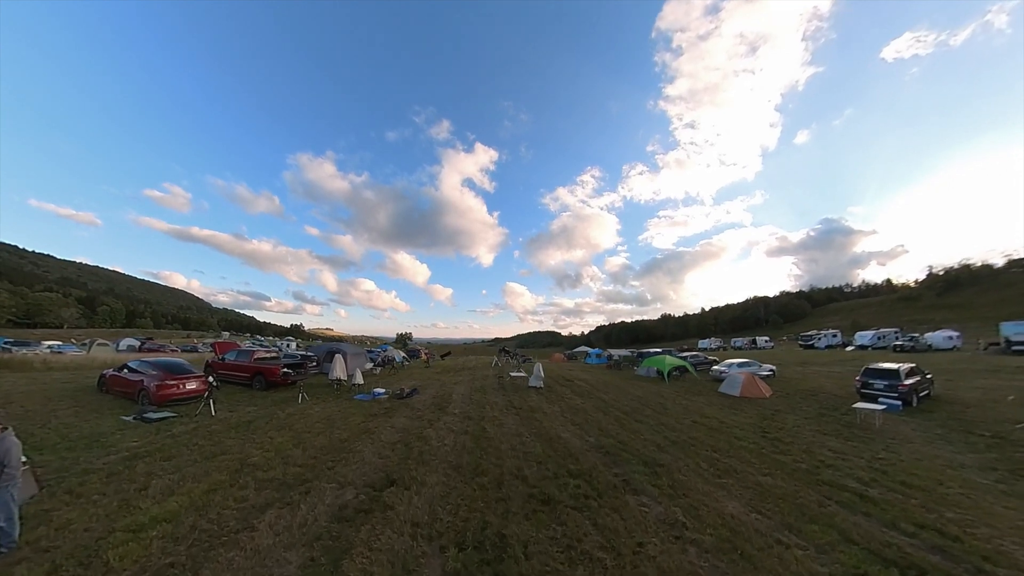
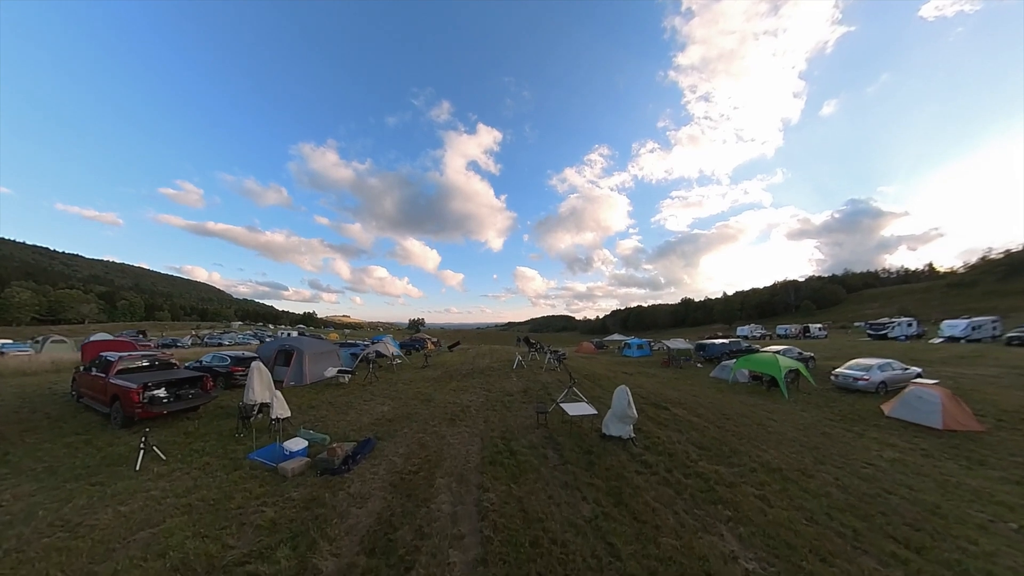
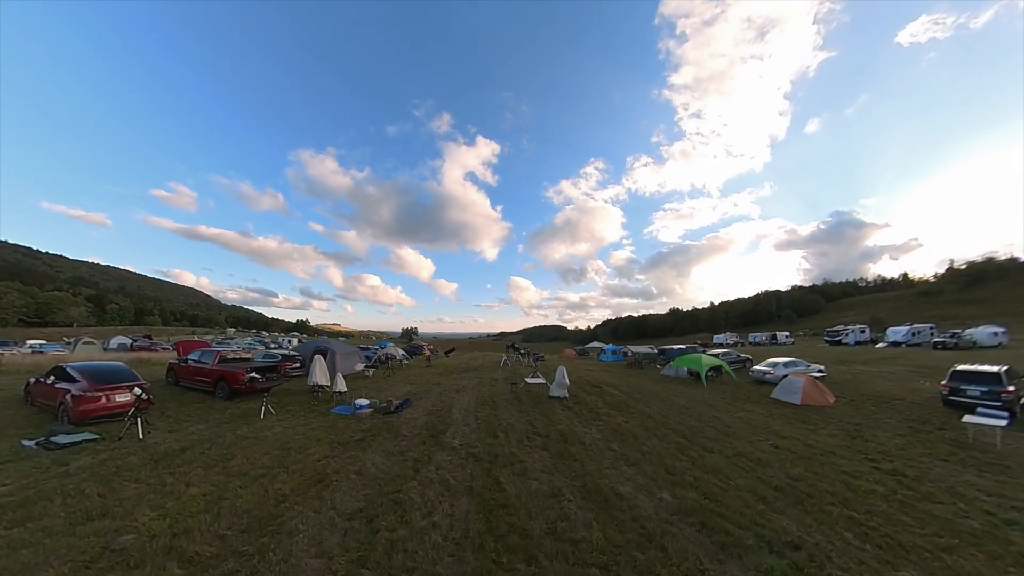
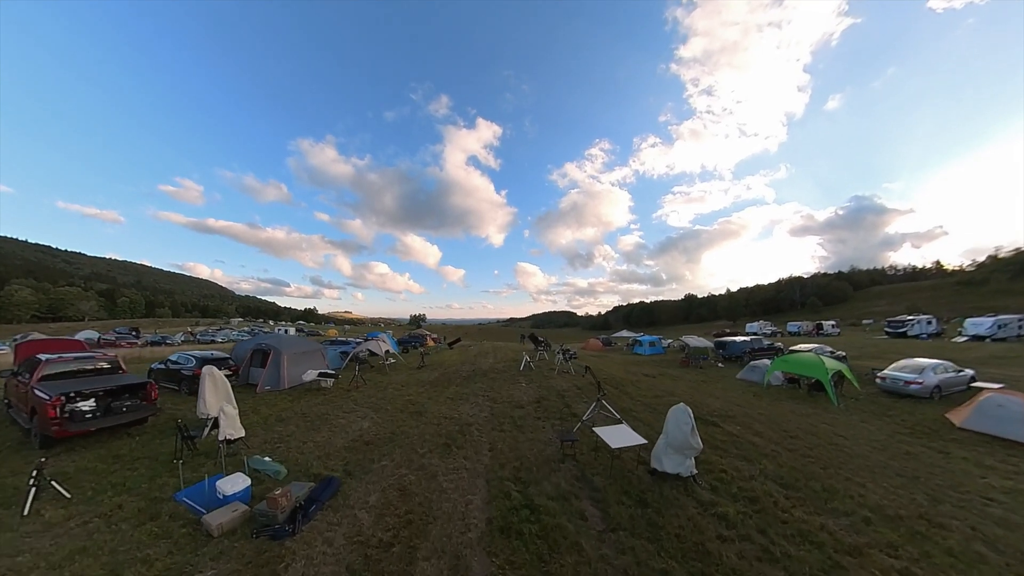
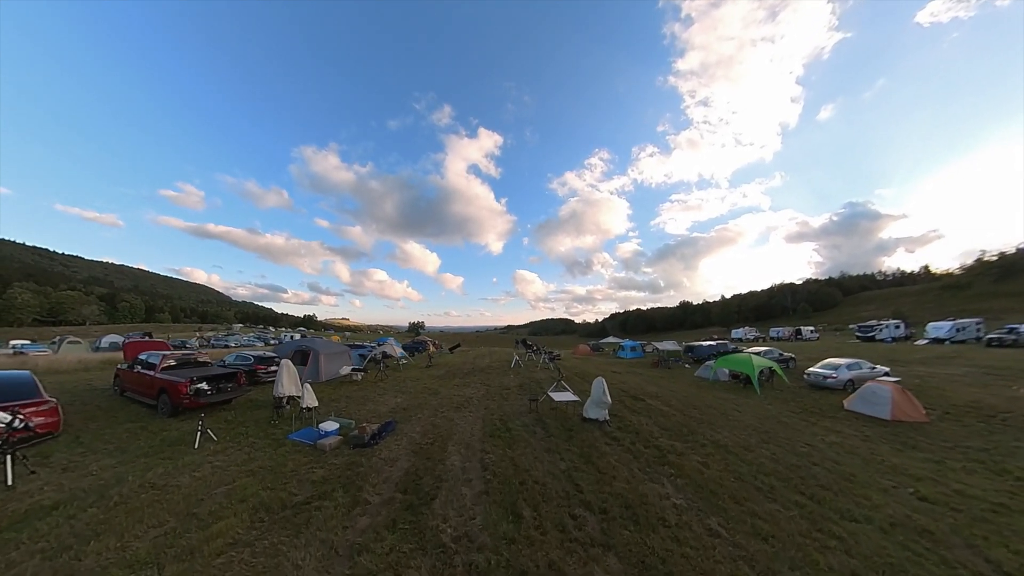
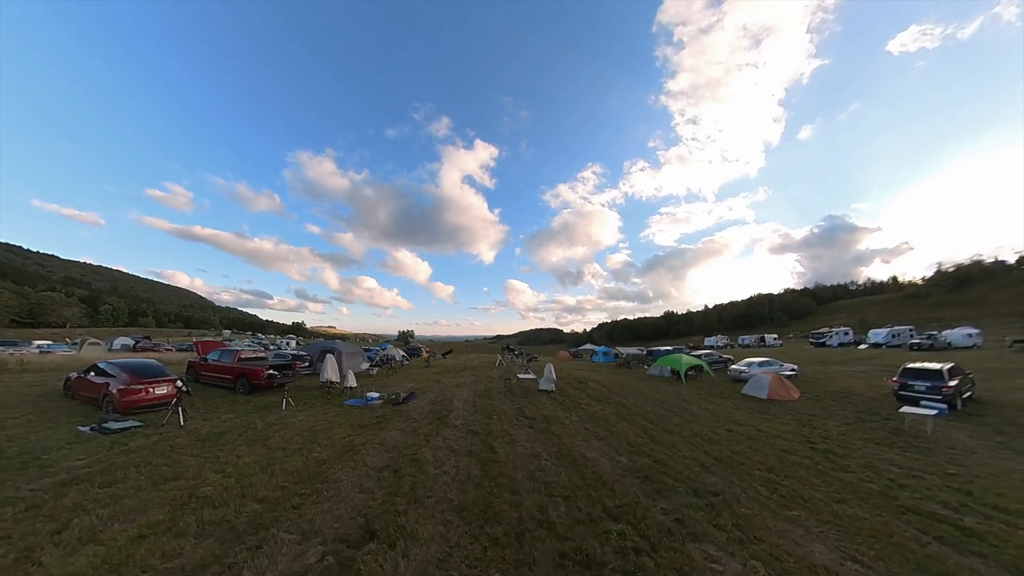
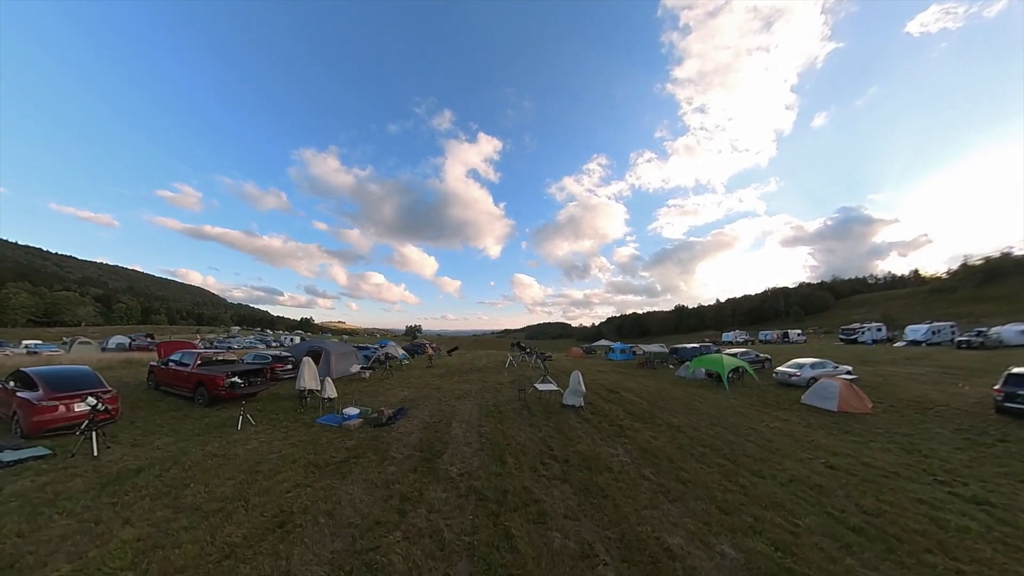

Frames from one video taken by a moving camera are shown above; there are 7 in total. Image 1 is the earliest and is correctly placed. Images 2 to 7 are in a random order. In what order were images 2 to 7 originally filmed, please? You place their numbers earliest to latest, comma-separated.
6, 3, 7, 5, 2, 4
